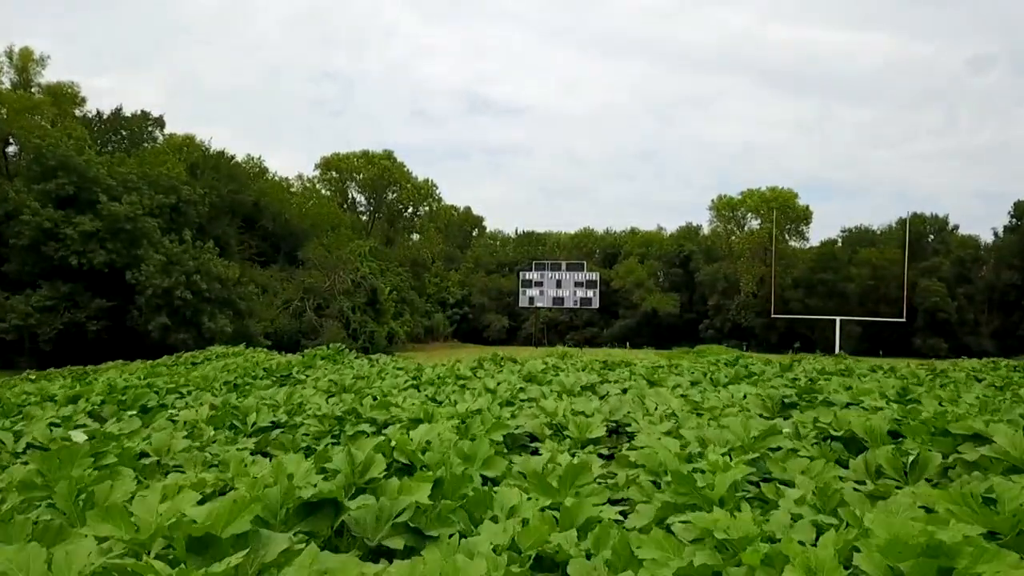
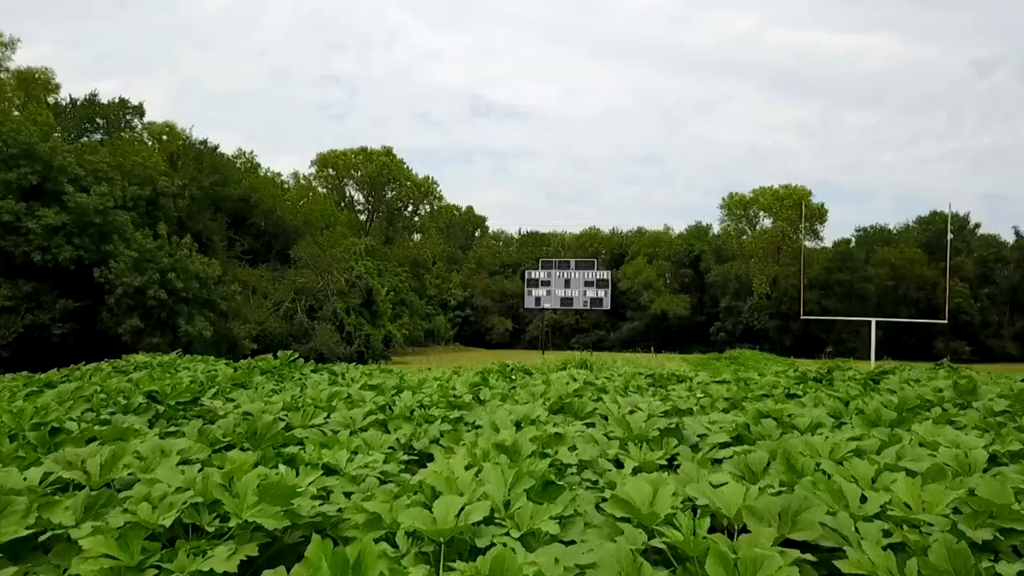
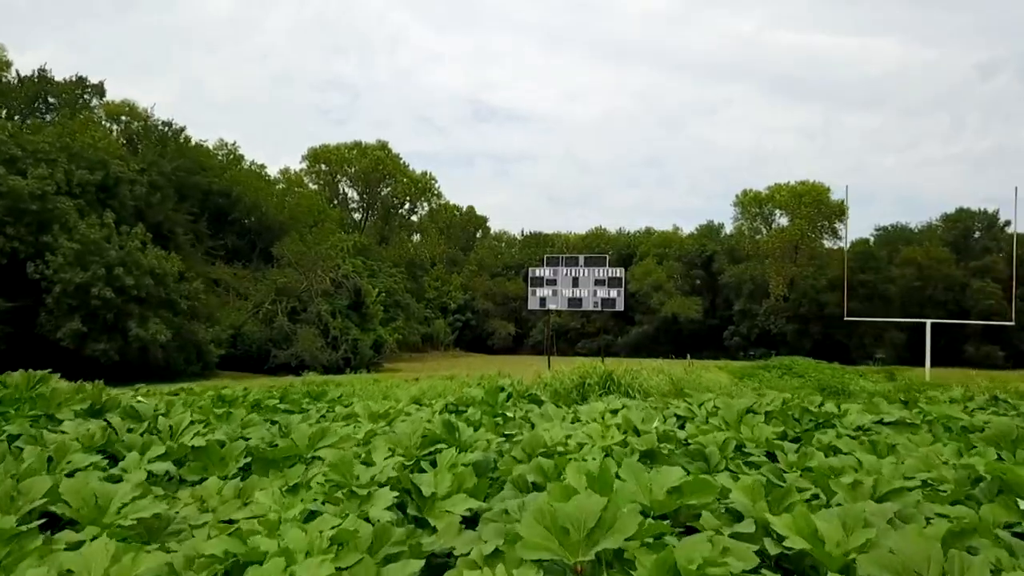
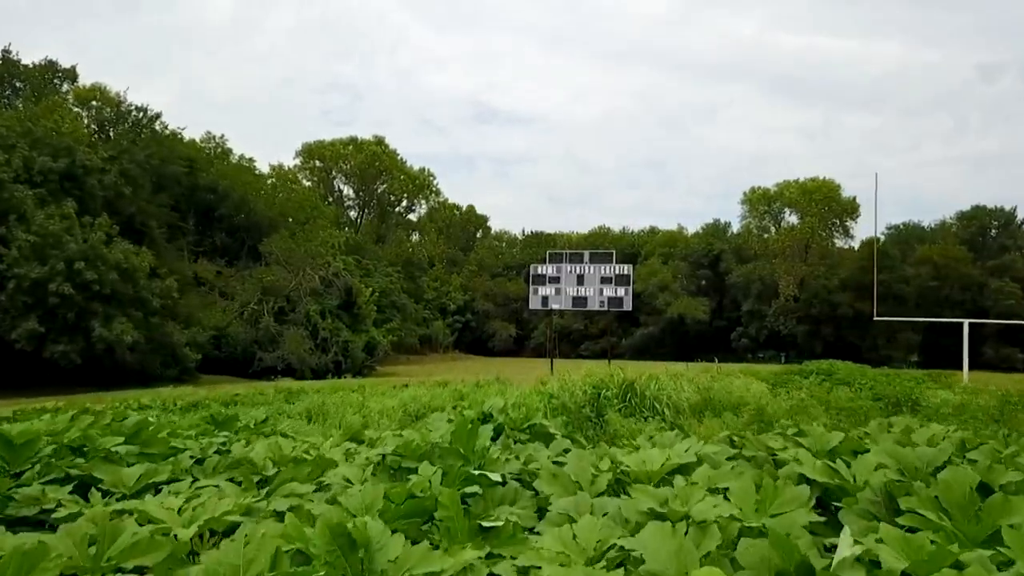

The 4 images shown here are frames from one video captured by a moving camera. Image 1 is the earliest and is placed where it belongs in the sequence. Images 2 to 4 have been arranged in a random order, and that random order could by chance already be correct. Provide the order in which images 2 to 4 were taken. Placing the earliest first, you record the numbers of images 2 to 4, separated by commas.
2, 3, 4
